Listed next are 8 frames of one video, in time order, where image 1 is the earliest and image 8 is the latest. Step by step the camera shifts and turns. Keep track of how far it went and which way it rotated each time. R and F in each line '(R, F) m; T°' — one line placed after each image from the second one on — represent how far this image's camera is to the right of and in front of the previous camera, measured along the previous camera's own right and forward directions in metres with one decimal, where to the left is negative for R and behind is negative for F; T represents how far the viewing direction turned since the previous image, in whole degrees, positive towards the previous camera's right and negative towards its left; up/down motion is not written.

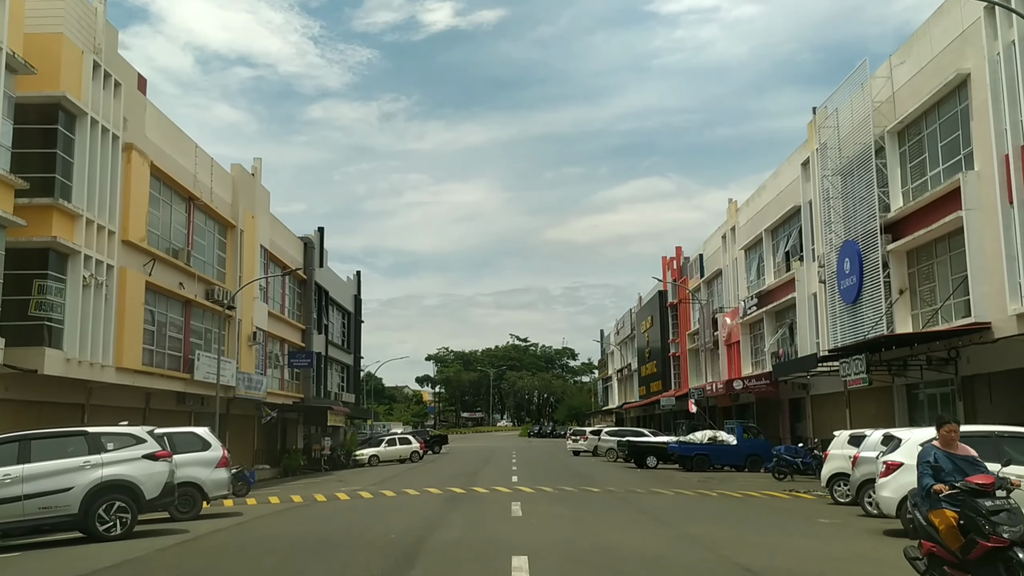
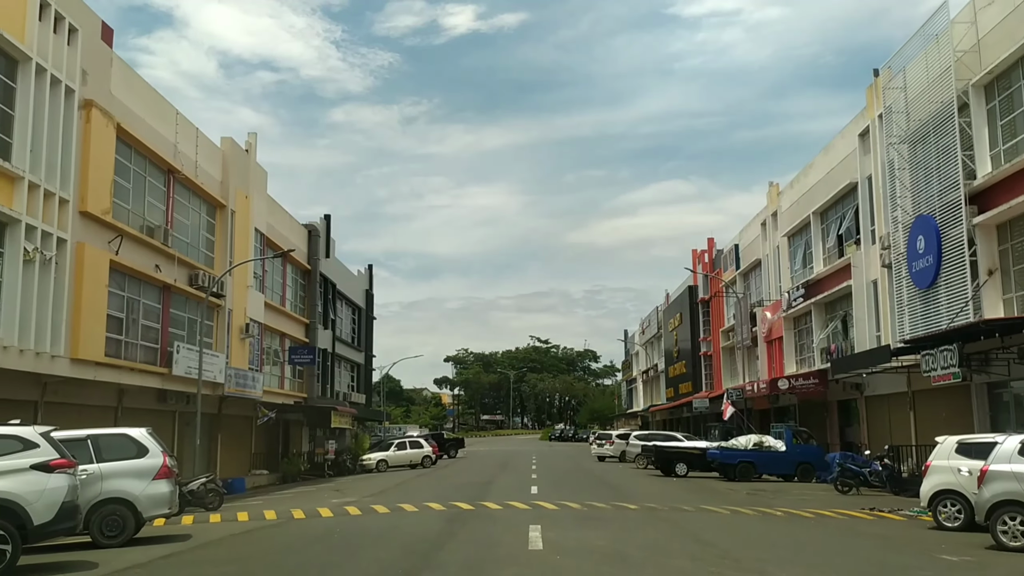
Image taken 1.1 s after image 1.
(0.0, +3.5) m; -1°
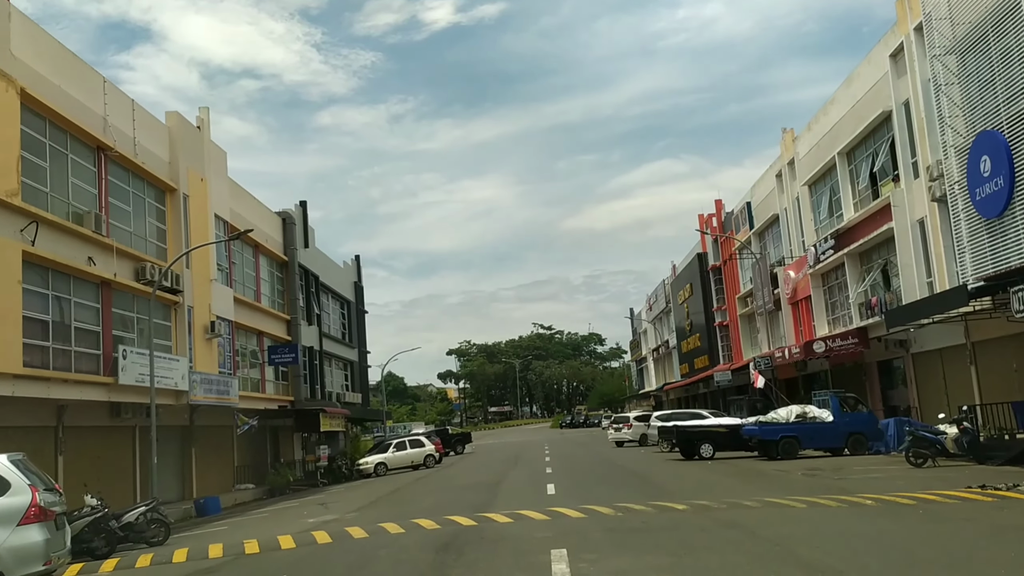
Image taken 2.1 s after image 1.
(+0.1, +3.6) m; 0°
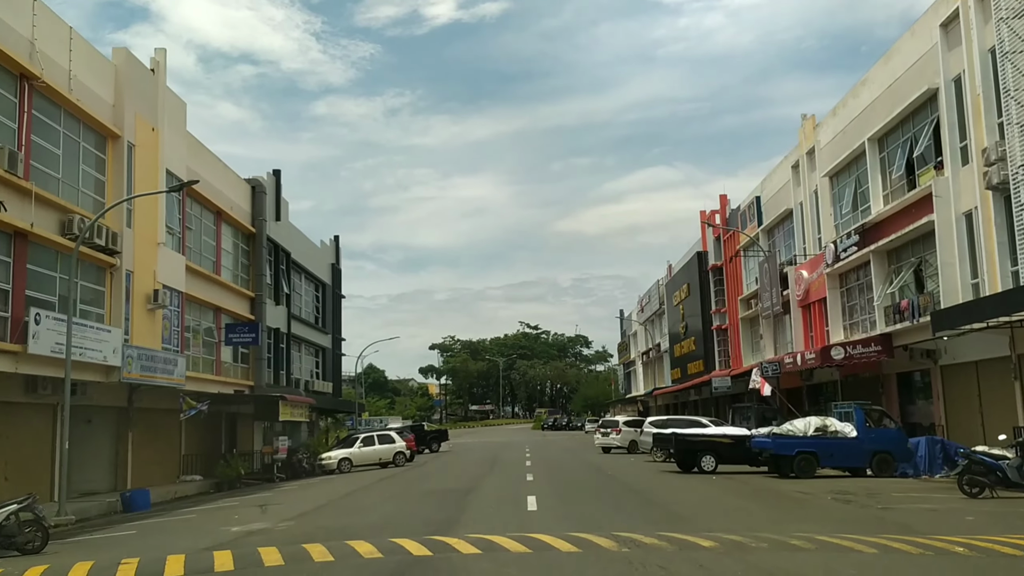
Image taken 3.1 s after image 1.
(+0.1, +3.2) m; +1°
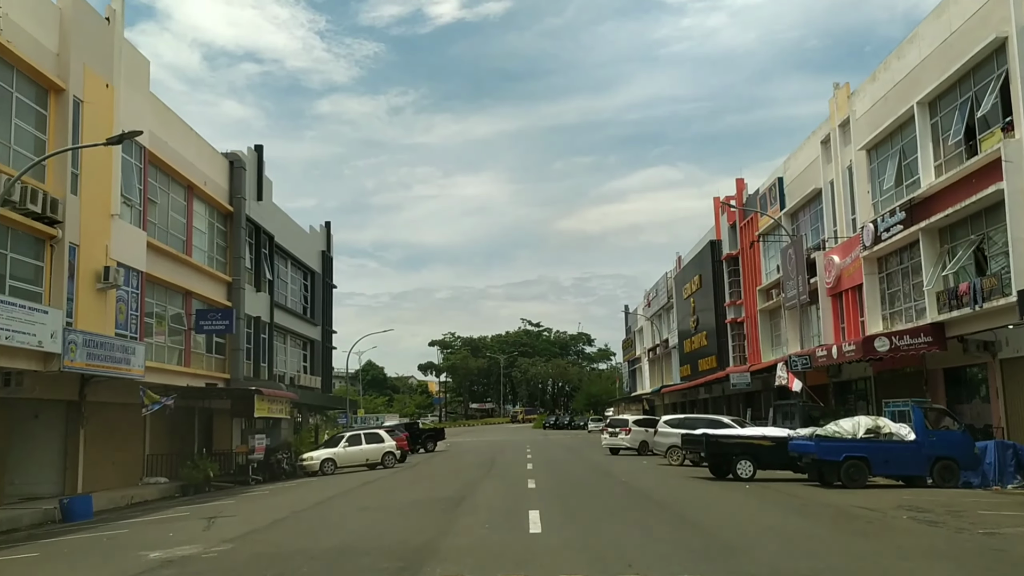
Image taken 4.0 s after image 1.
(0.0, +3.1) m; 0°
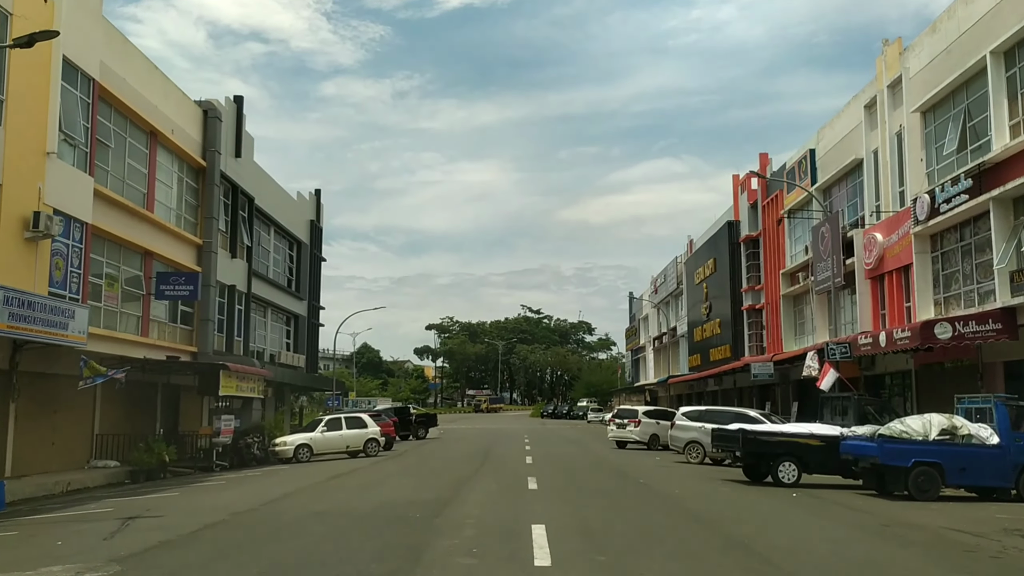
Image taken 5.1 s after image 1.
(0.0, +3.3) m; 0°
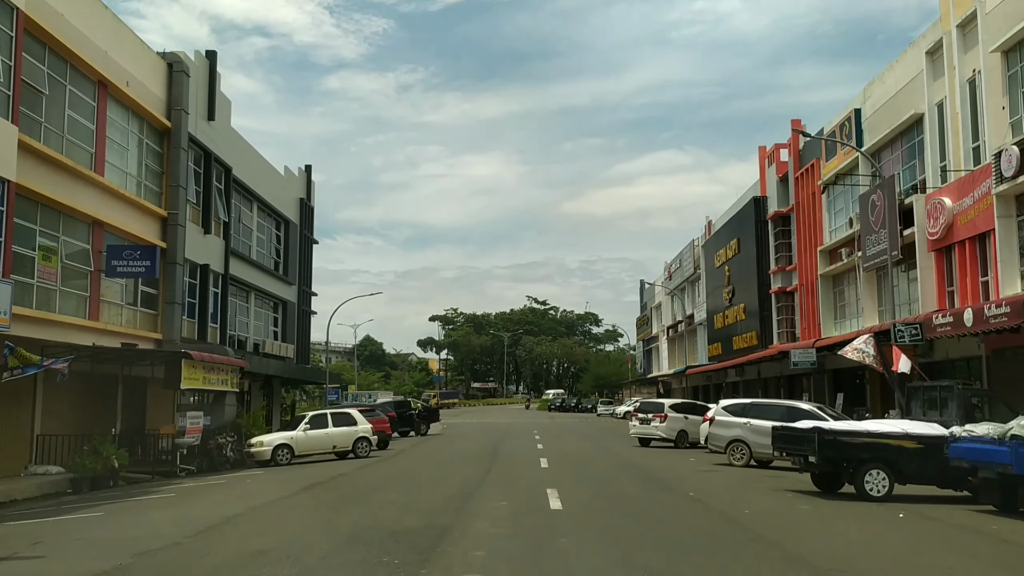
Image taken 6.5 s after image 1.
(-0.1, +3.7) m; 0°
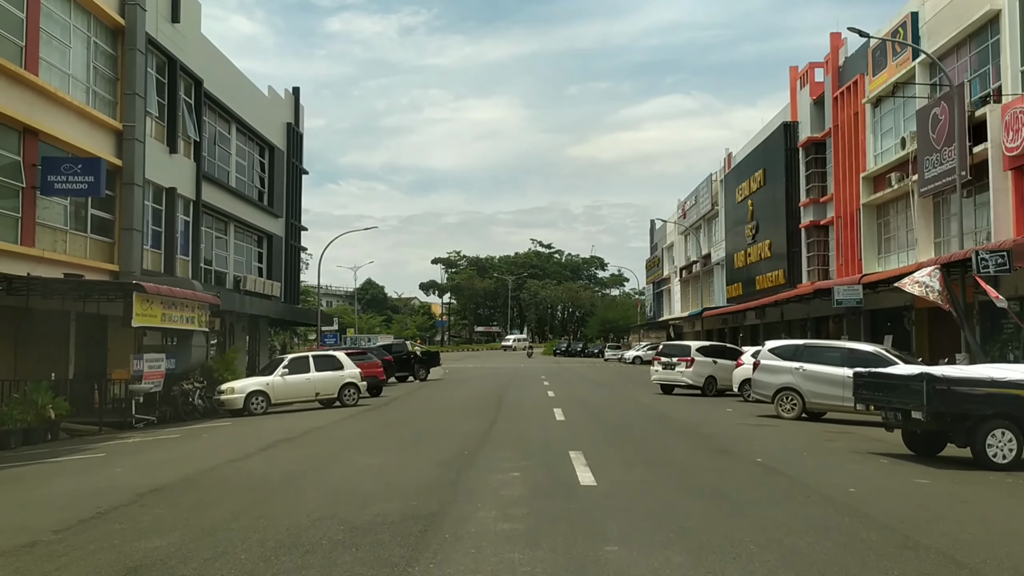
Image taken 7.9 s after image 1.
(-0.1, +3.3) m; 0°
